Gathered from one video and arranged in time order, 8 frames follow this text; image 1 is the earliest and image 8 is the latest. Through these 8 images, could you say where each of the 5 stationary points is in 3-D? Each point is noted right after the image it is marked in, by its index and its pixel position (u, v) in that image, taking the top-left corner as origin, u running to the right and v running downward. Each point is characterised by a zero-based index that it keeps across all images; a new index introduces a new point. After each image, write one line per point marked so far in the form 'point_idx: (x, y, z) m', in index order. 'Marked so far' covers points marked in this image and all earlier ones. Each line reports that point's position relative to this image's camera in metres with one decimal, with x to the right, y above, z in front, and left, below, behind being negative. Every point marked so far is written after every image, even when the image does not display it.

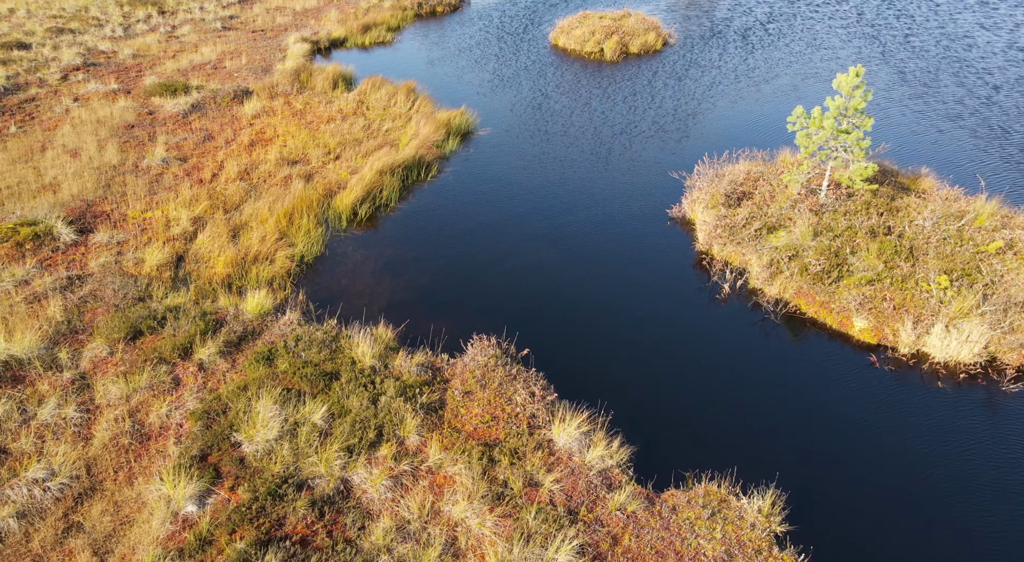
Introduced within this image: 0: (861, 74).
0: (+8.7, +5.1, +20.0) m
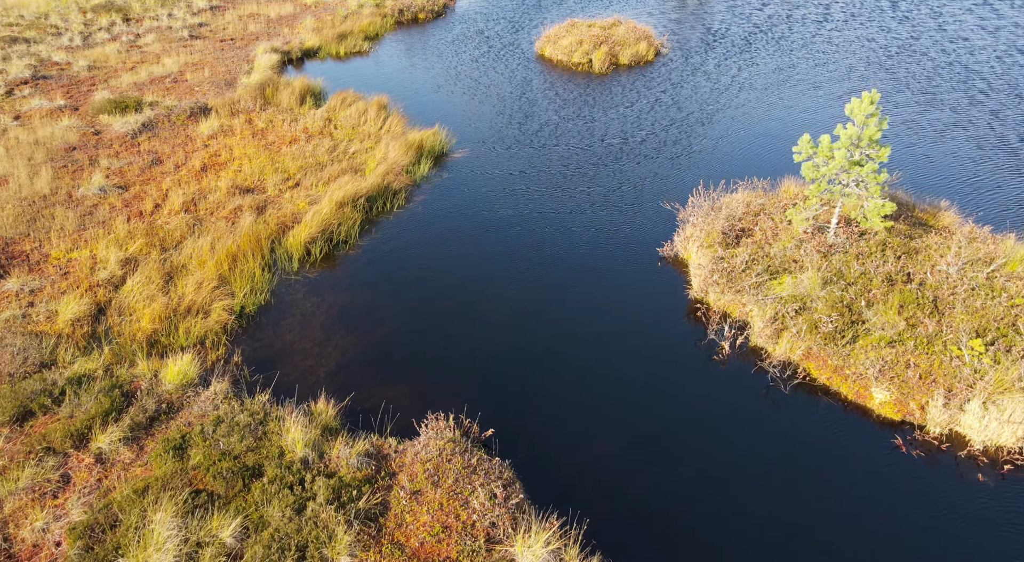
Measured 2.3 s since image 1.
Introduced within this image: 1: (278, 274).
0: (+8.0, +3.9, +17.6) m
1: (-5.7, +0.1, +19.6) m
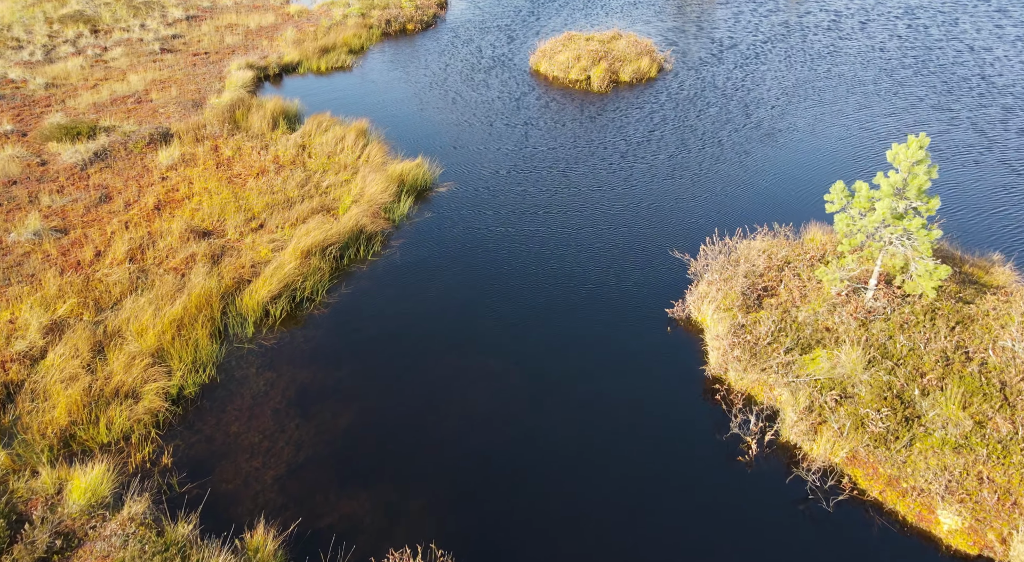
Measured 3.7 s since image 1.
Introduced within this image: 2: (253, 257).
0: (+7.7, +2.5, +15.0) m
1: (-6.0, -1.3, +16.9) m
2: (-6.4, +0.6, +20.0) m
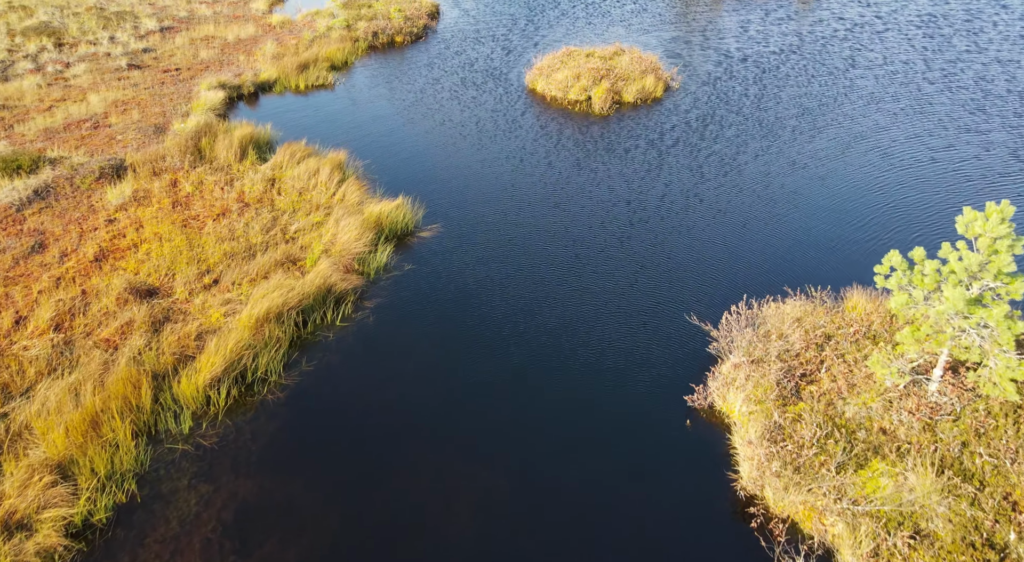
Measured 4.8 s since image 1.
0: (+7.6, +1.0, +12.2) m
1: (-6.1, -2.8, +14.1) m
2: (-6.6, -0.9, +17.1) m
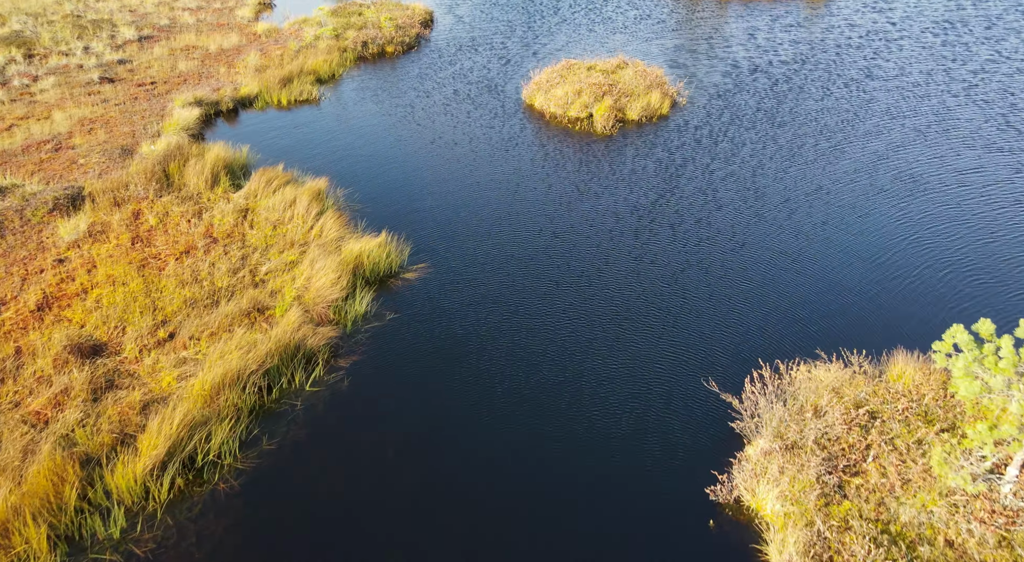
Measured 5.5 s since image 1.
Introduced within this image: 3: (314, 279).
0: (+7.4, -0.1, +10.0) m
1: (-6.3, -3.9, +11.9) m
2: (-6.7, -2.0, +14.9) m
3: (-4.6, +0.1, +18.6) m
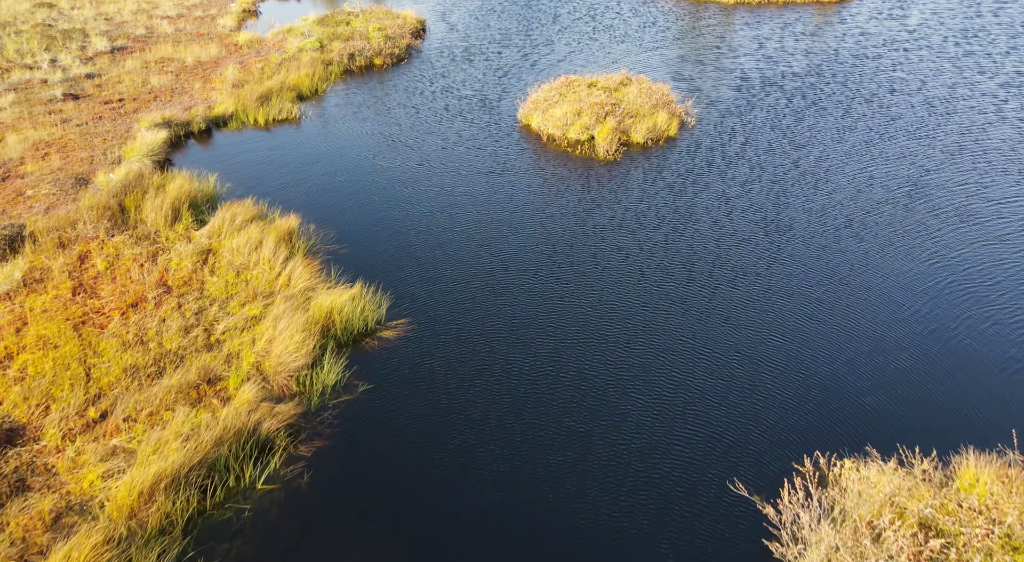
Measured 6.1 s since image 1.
0: (+7.3, -1.4, +7.5) m
1: (-6.4, -5.2, +9.4) m
2: (-6.9, -3.3, +12.4) m
3: (-4.7, -1.2, +16.1) m
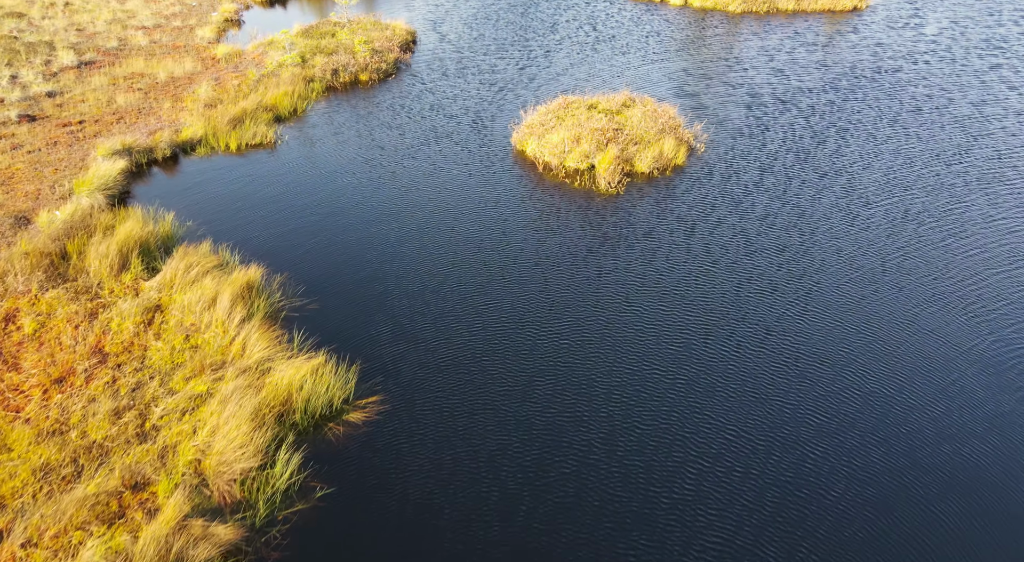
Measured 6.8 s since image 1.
0: (+7.1, -2.7, +5.0) m
1: (-6.6, -6.5, +6.8) m
2: (-7.1, -4.6, +9.9) m
3: (-4.9, -2.6, +13.6) m
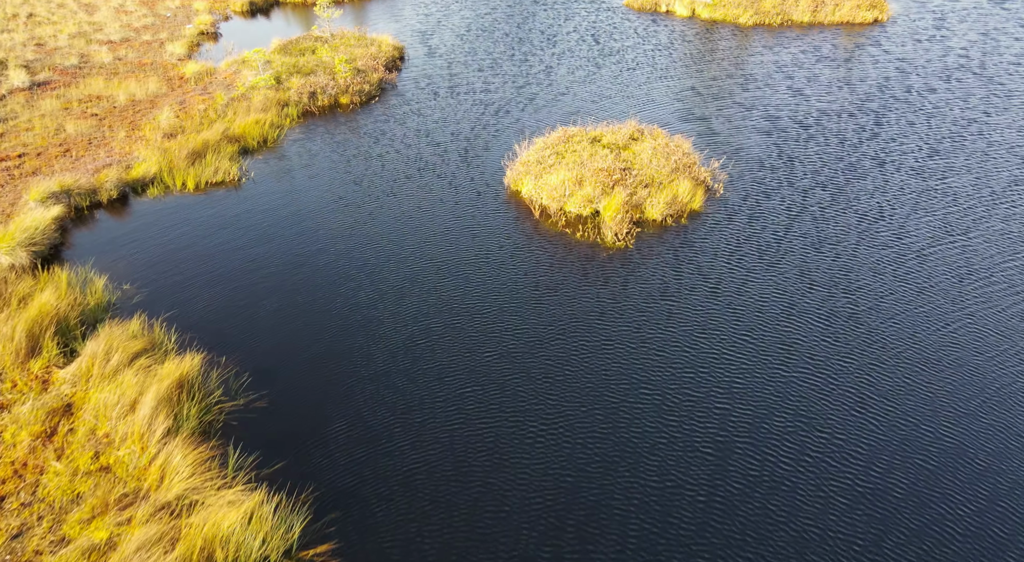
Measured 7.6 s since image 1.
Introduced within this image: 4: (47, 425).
0: (+6.9, -4.5, +1.7) m
1: (-6.8, -8.3, +3.4) m
2: (-7.3, -6.4, +6.5) m
3: (-5.1, -4.3, +10.2) m
4: (-8.2, -2.5, +14.1) m
